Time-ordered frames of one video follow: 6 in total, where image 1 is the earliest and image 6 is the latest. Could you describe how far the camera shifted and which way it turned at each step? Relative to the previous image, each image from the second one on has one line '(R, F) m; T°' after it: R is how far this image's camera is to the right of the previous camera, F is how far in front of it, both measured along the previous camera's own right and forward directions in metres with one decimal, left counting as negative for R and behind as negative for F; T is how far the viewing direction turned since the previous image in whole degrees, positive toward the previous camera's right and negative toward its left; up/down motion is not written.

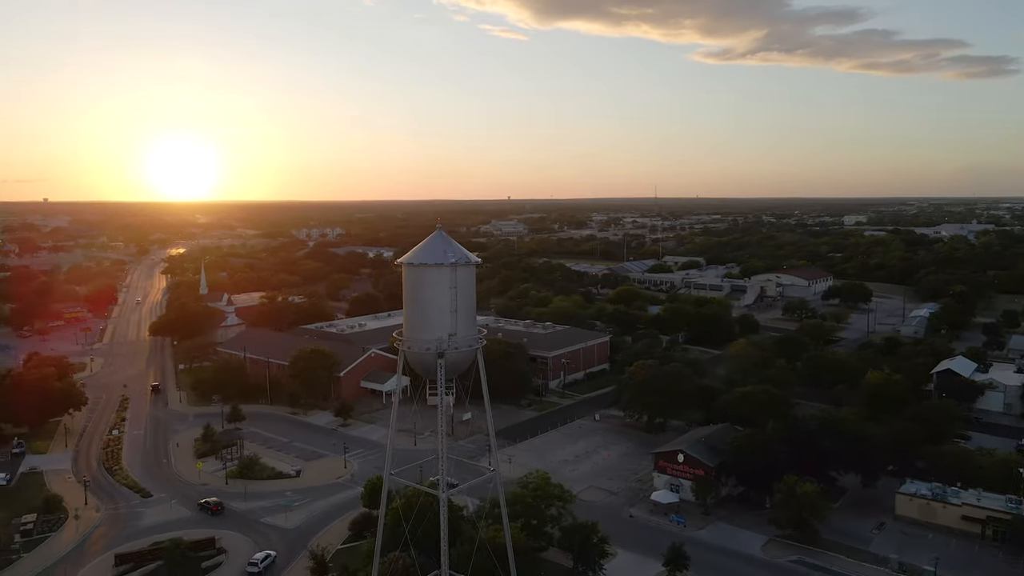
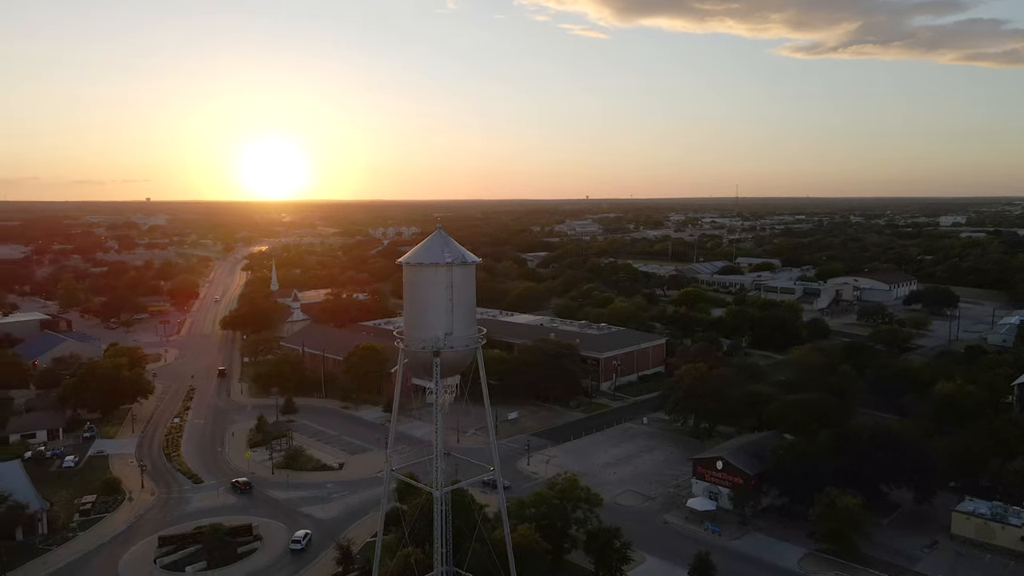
(+0.9, +0.1) m; -6°
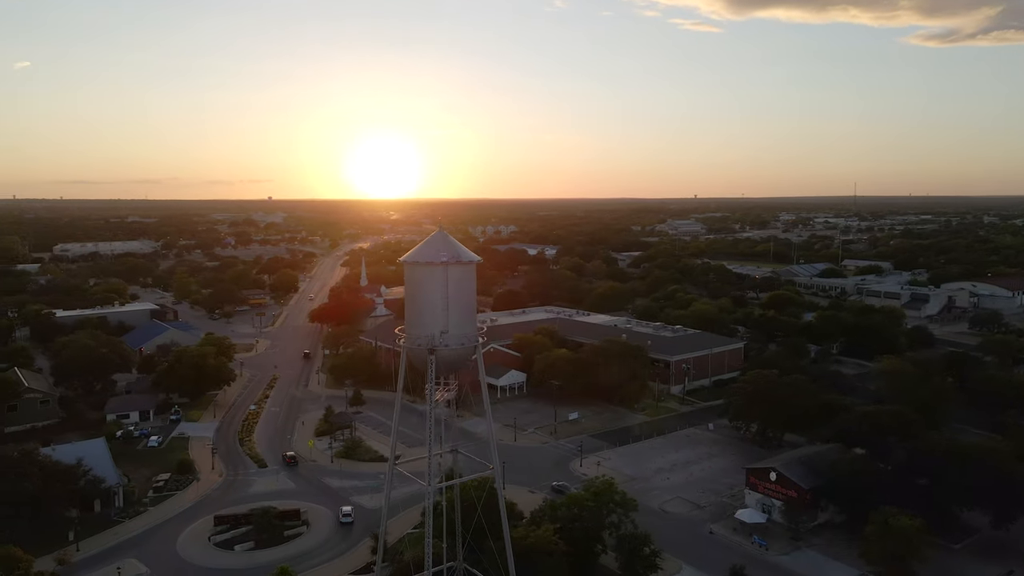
(+1.2, +0.1) m; -8°
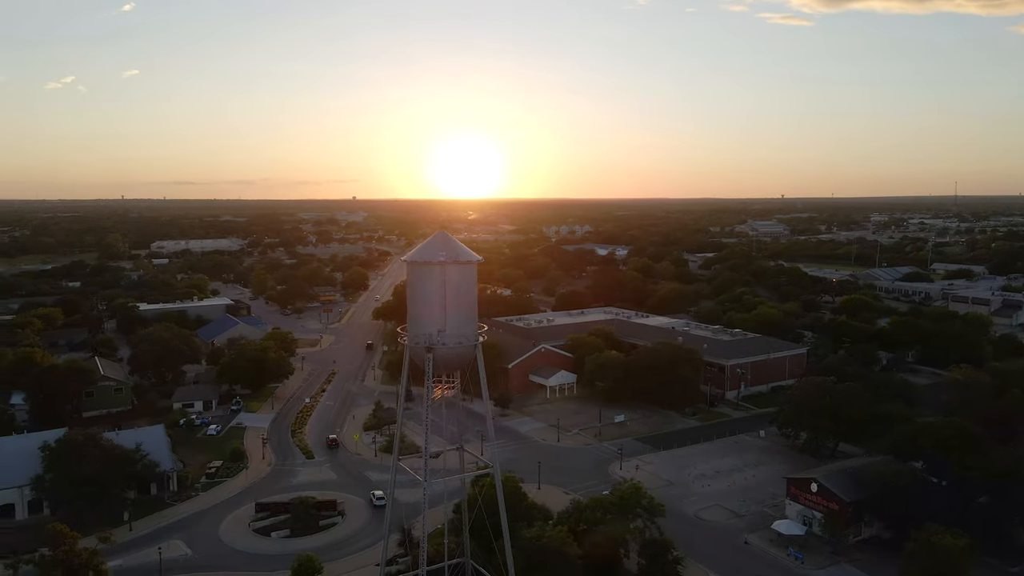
(+0.9, 0.0) m; -6°
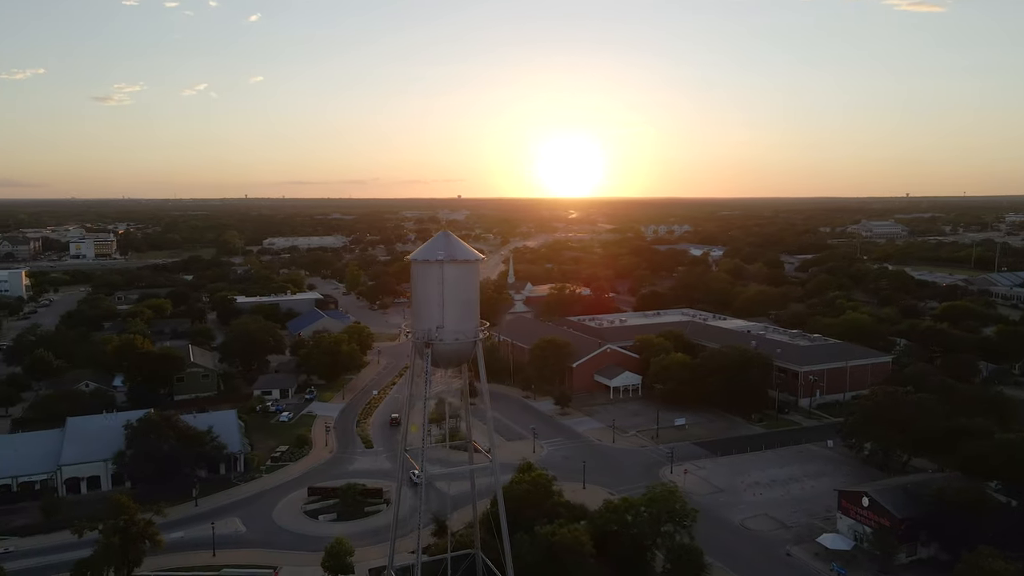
(+1.2, -0.1) m; -8°
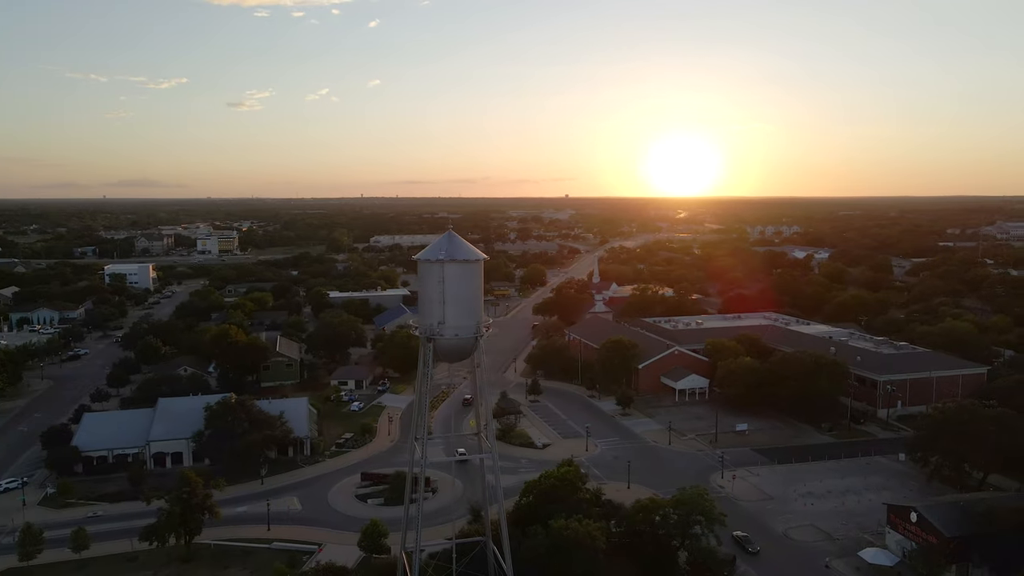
(+1.3, -0.3) m; -8°
